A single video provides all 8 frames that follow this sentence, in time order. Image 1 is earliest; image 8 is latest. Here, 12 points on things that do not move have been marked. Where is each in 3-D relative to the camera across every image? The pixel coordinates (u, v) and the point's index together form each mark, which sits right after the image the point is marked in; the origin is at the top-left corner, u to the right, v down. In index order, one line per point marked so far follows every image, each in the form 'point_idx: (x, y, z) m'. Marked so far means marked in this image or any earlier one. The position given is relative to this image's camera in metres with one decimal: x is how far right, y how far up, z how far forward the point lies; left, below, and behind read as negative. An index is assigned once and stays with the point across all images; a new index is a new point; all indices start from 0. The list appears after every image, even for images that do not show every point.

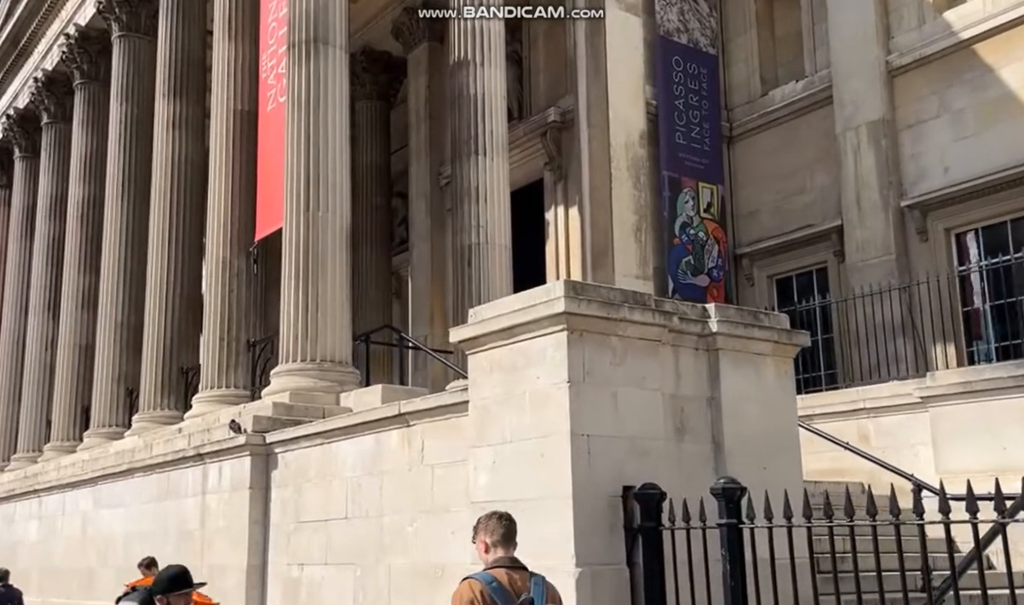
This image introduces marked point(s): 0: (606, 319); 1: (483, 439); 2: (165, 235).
0: (+0.6, -0.1, +7.2) m
1: (-0.2, -0.9, +7.8) m
2: (-5.3, +1.0, +18.0) m
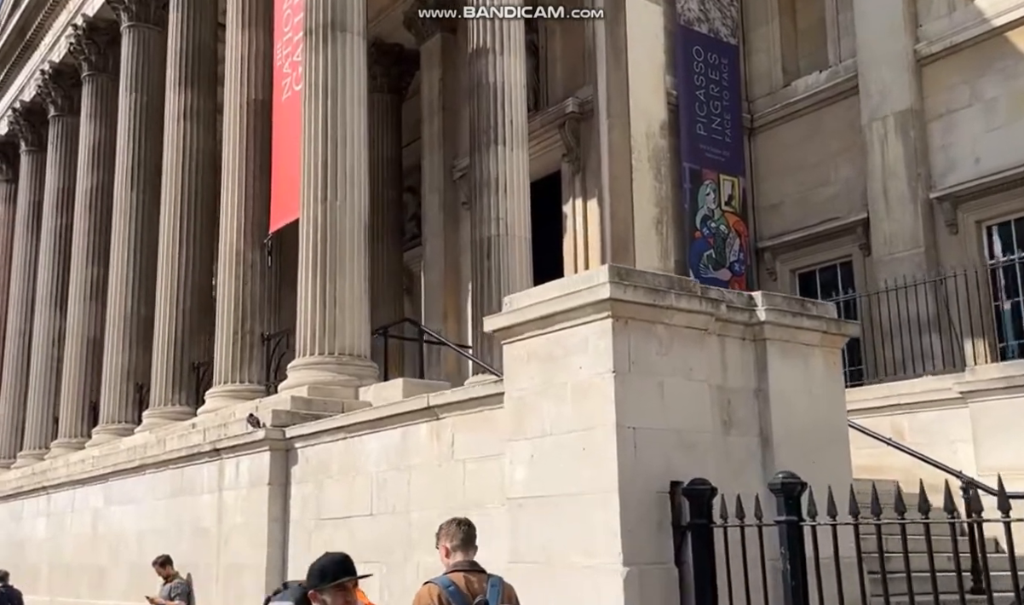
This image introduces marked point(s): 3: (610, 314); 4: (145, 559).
0: (+0.8, 0.0, +6.9) m
1: (0.0, -0.8, +7.5) m
2: (-5.0, +1.1, +17.7) m
3: (+0.6, -0.1, +6.8) m
4: (-4.2, -3.0, +13.7) m
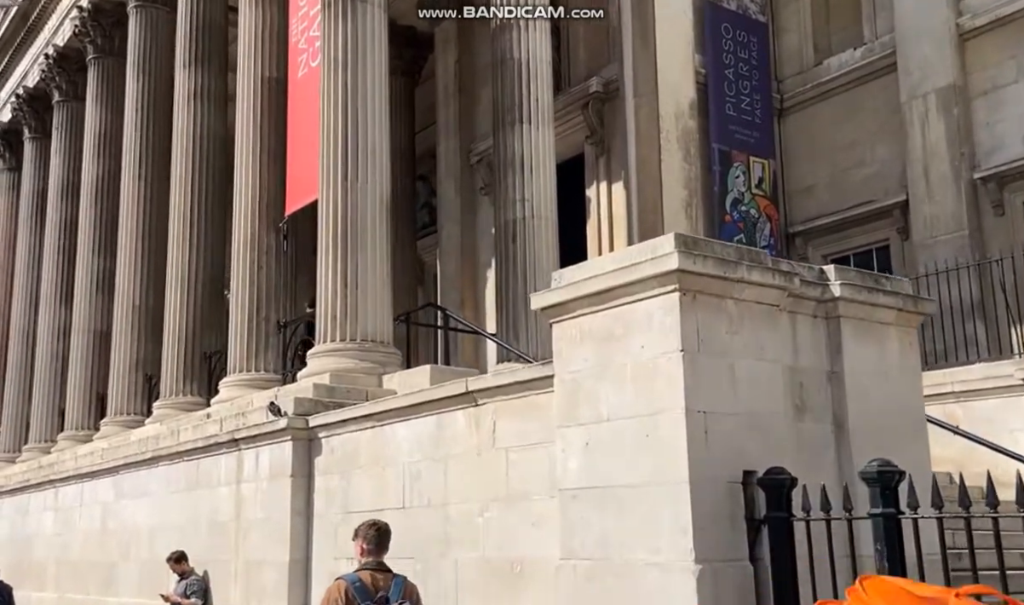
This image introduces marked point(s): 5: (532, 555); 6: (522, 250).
0: (+1.1, +0.1, +6.3) m
1: (+0.4, -0.7, +6.9) m
2: (-4.7, +1.3, +17.2) m
3: (+0.9, +0.1, +6.2) m
4: (-3.9, -2.8, +13.1) m
5: (+0.1, -1.6, +7.5) m
6: (+0.1, +0.6, +14.3) m
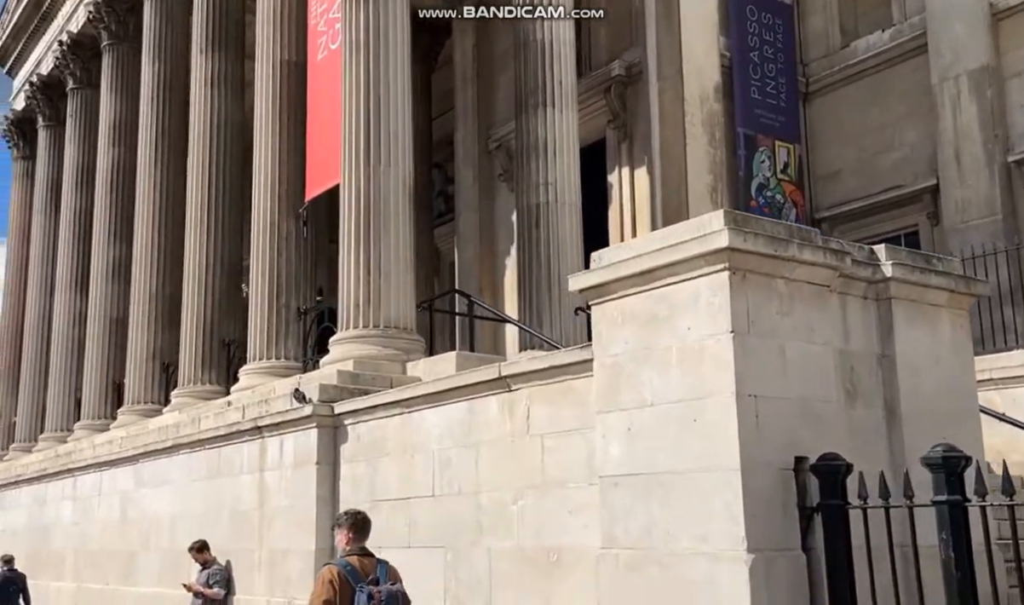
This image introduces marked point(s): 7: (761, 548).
0: (+1.3, +0.2, +6.1) m
1: (+0.6, -0.6, +6.7) m
2: (-4.4, +1.5, +17.0) m
3: (+1.1, +0.2, +6.0) m
4: (-3.6, -2.6, +12.9) m
5: (+0.4, -1.5, +7.3) m
6: (+0.4, +0.8, +14.0) m
7: (+1.2, -1.2, +5.7) m
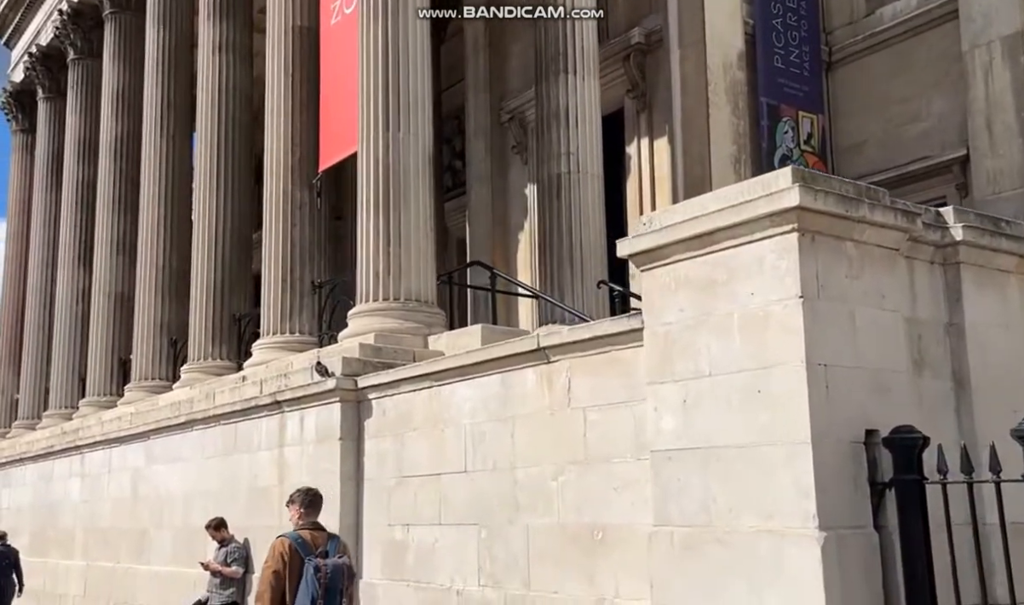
0: (+1.6, +0.4, +5.7) m
1: (+0.8, -0.4, +6.3) m
2: (-4.2, +1.9, +16.6) m
3: (+1.3, +0.4, +5.6) m
4: (-3.4, -2.3, +12.6) m
5: (+0.6, -1.3, +7.0) m
6: (+0.6, +1.1, +13.7) m
7: (+1.5, -1.0, +5.4) m
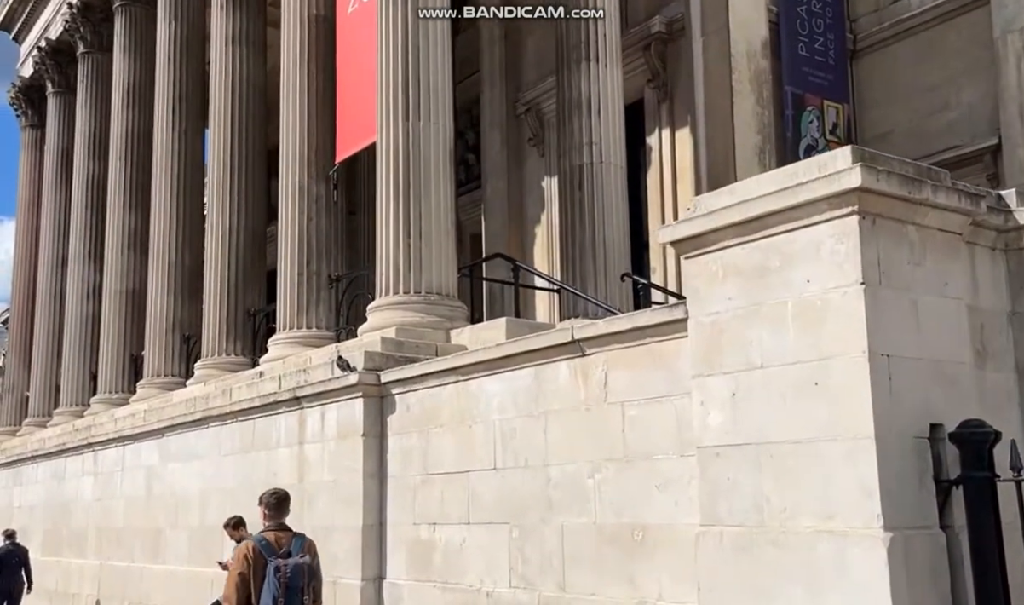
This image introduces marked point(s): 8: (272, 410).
0: (+1.8, +0.5, +5.4) m
1: (+1.0, -0.3, +6.0) m
2: (-3.9, +1.9, +16.3) m
3: (+1.5, +0.4, +5.3) m
4: (-3.1, -2.3, +12.3) m
5: (+0.8, -1.2, +6.7) m
6: (+0.9, +1.2, +13.4) m
7: (+1.7, -1.0, +5.1) m
8: (-2.3, -1.0, +11.2) m
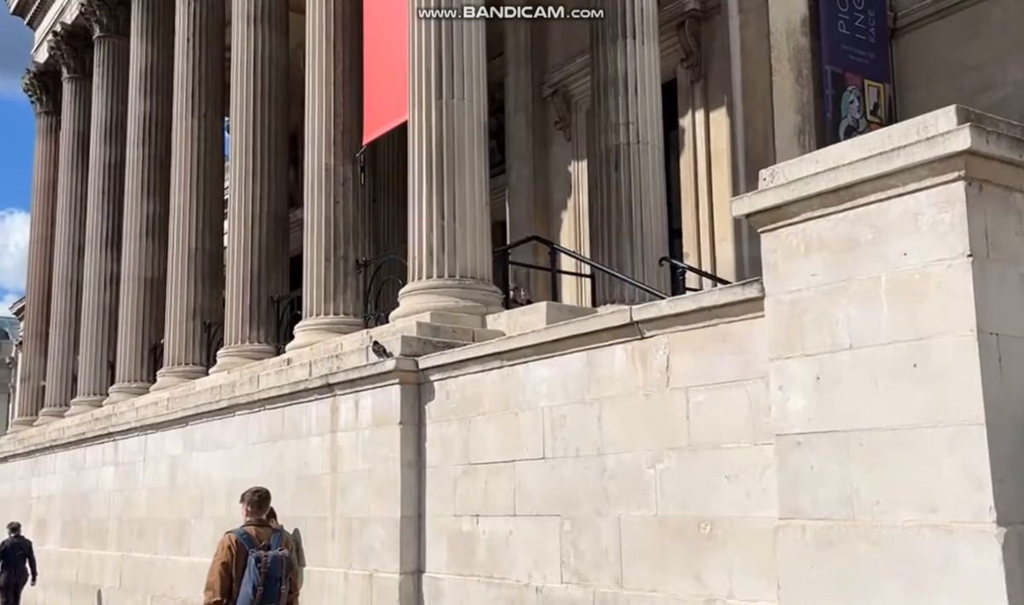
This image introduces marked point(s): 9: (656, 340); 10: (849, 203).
0: (+2.1, +0.6, +5.0) m
1: (+1.3, -0.2, +5.6) m
2: (-3.5, +2.1, +15.9) m
3: (+1.8, +0.5, +4.9) m
4: (-2.8, -2.1, +12.0) m
5: (+1.1, -1.1, +6.2) m
6: (+1.3, +1.4, +12.9) m
7: (+2.0, -0.9, +4.7) m
8: (-1.9, -0.9, +10.8) m
9: (+0.8, -0.2, +6.9) m
10: (+1.5, +0.4, +5.4) m
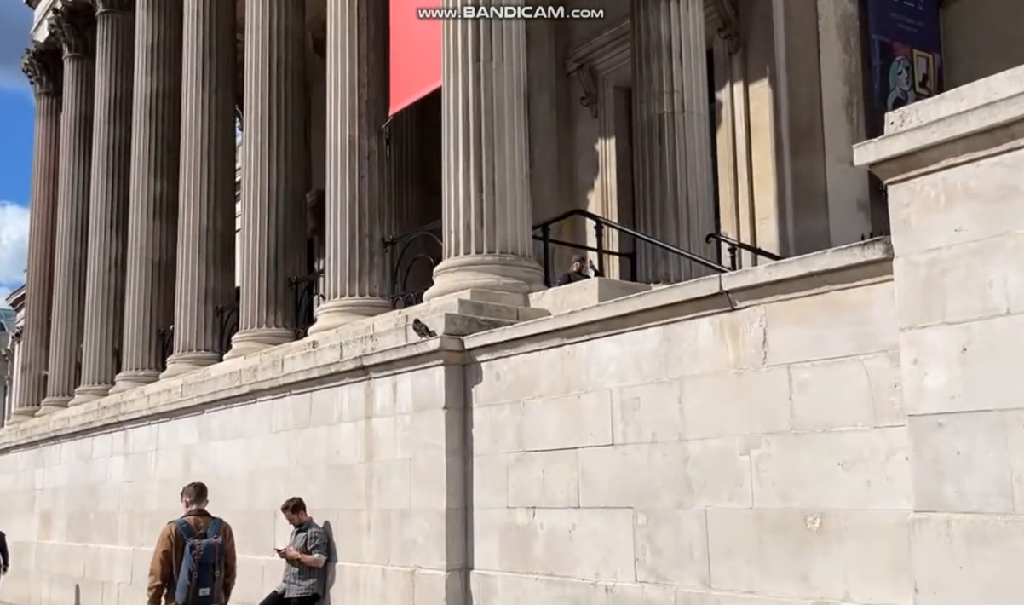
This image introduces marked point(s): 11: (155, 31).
0: (+2.5, +0.7, +4.2) m
1: (+1.7, 0.0, +4.9) m
2: (-3.1, +2.3, +15.1) m
3: (+2.2, +0.7, +4.1) m
4: (-2.4, -1.9, +11.2) m
5: (+1.5, -0.9, +5.5) m
6: (+1.6, +1.6, +12.2) m
7: (+2.4, -0.7, +3.9) m
8: (-1.5, -0.7, +10.0) m
9: (+1.2, 0.0, +6.1) m
10: (+1.9, +0.6, +4.6) m
11: (-5.8, +4.5, +19.6) m
